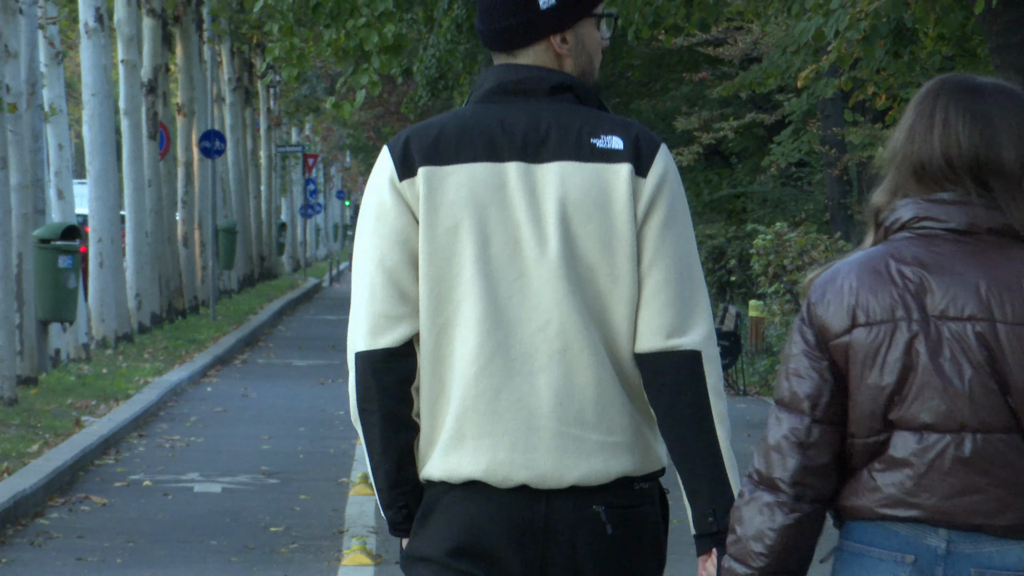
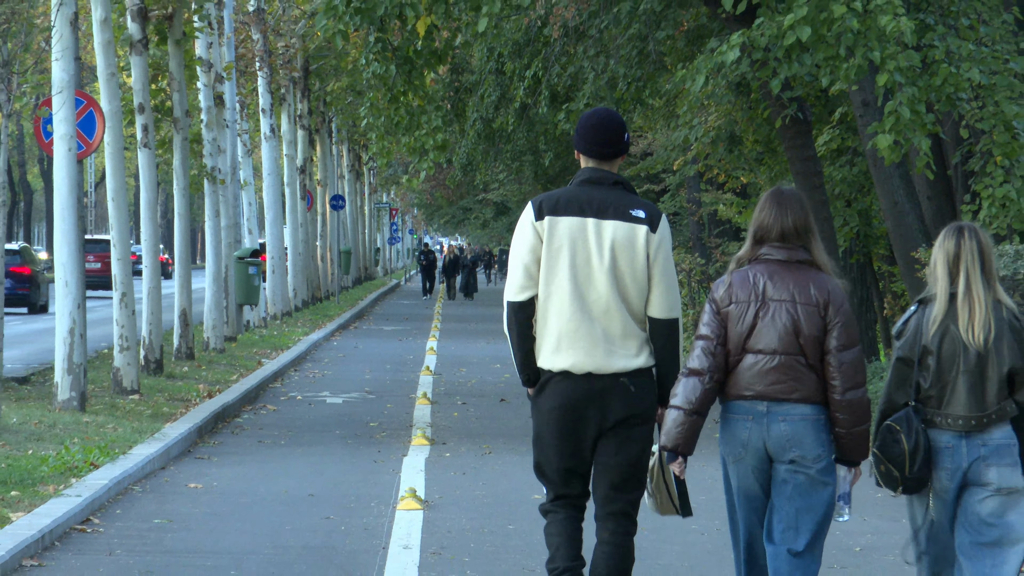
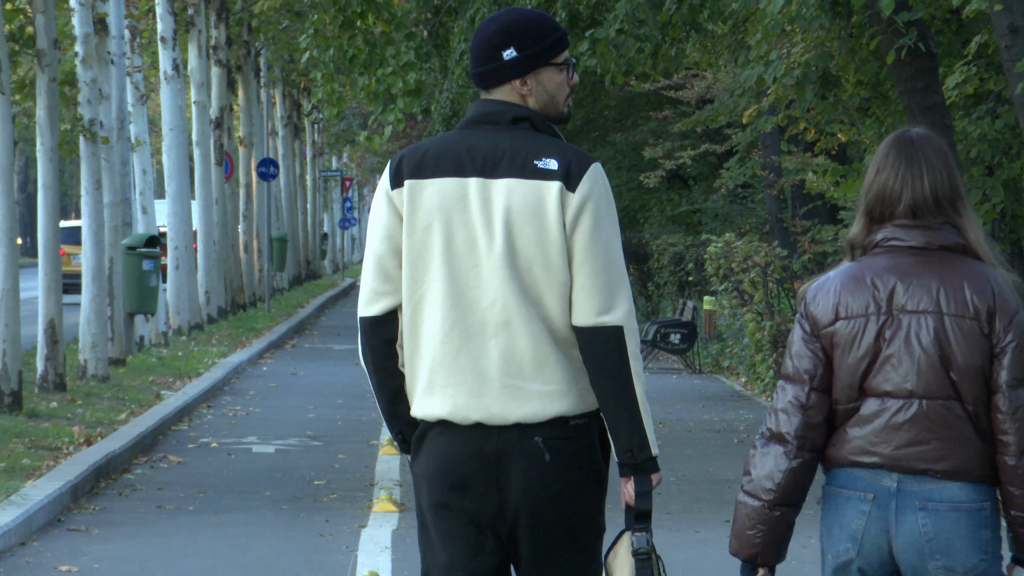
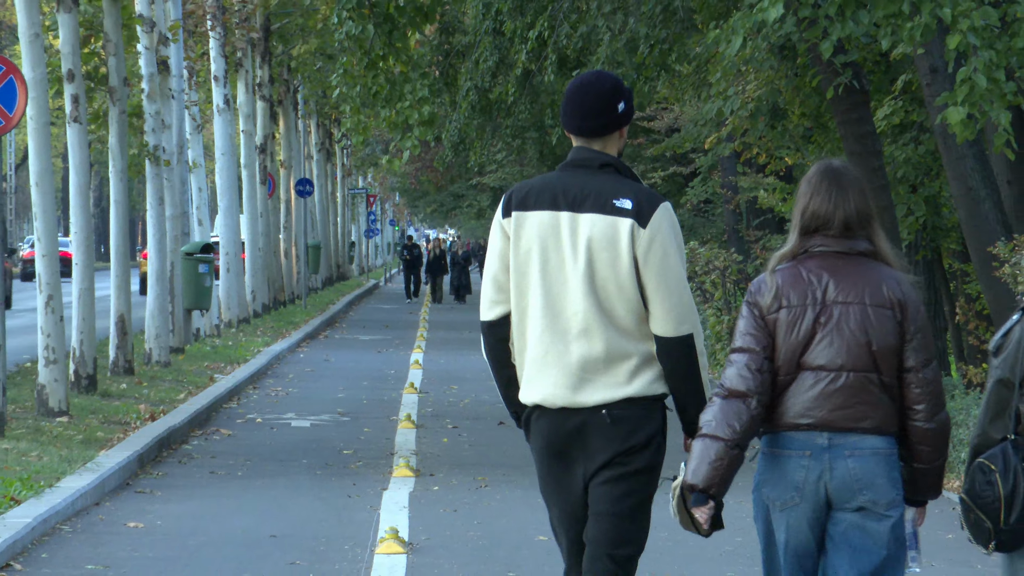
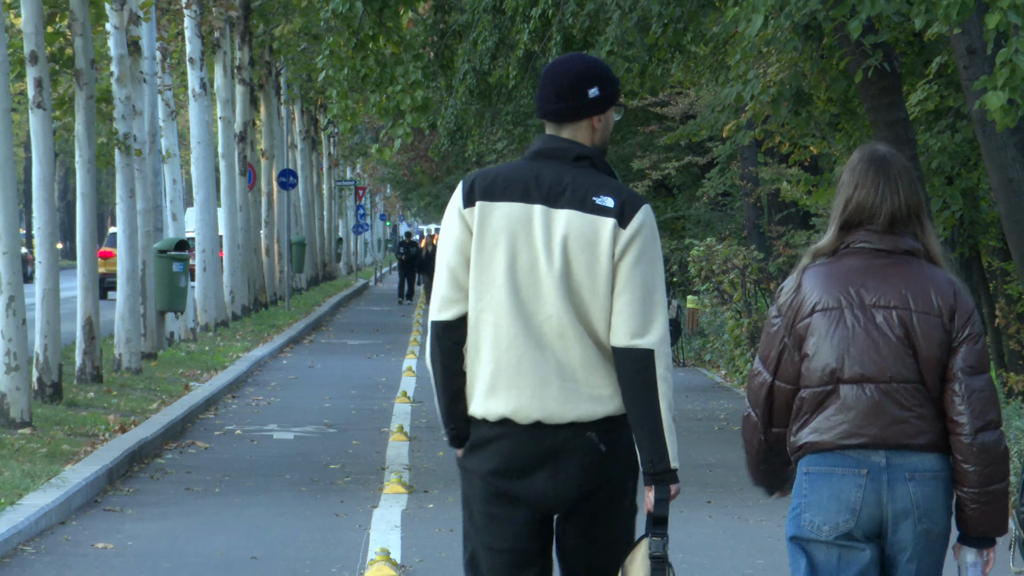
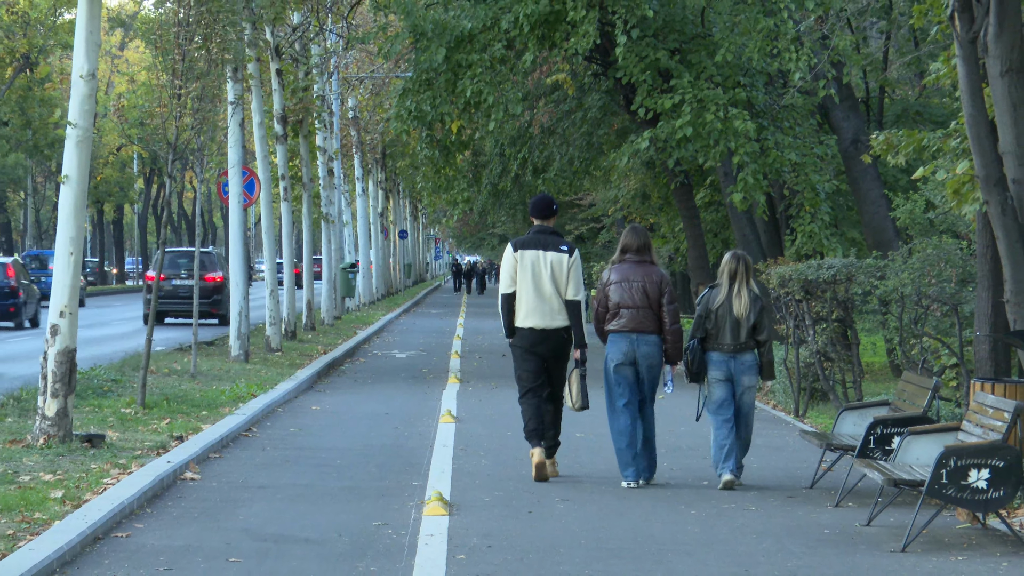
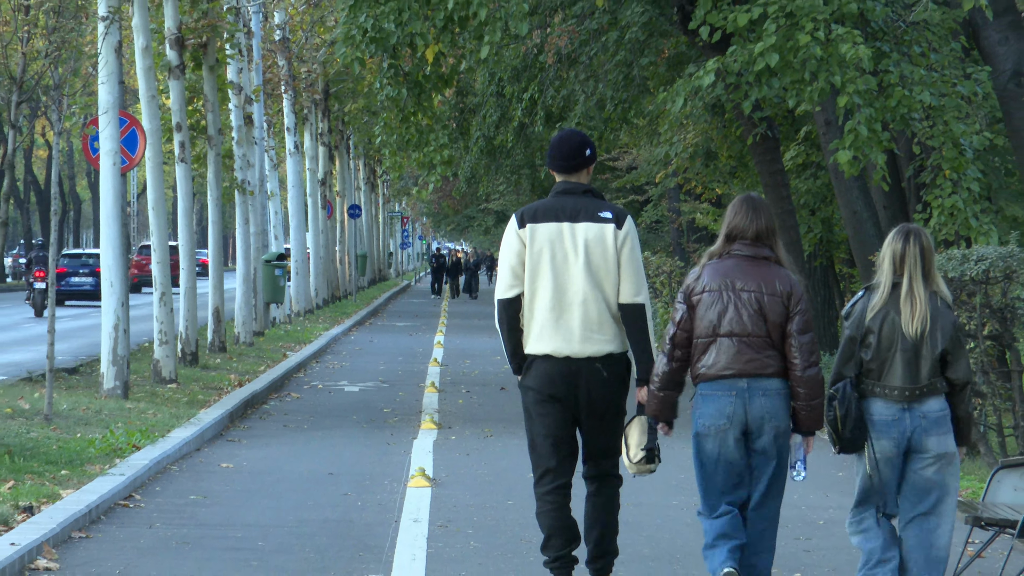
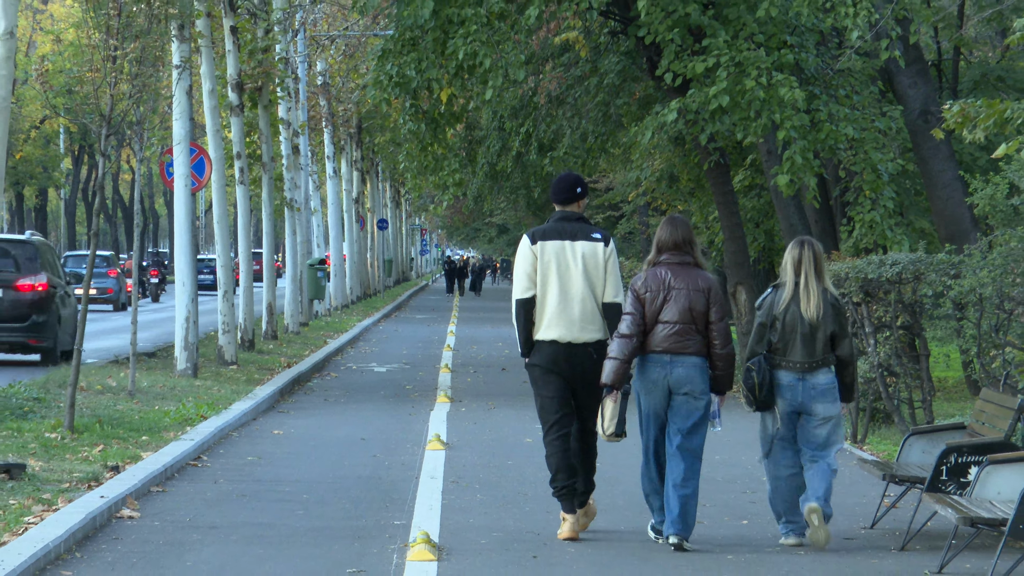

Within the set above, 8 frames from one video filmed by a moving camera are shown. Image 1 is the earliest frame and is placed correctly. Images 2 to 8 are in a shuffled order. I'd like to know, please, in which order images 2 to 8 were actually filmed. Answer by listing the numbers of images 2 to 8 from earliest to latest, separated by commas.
3, 5, 4, 2, 7, 8, 6
